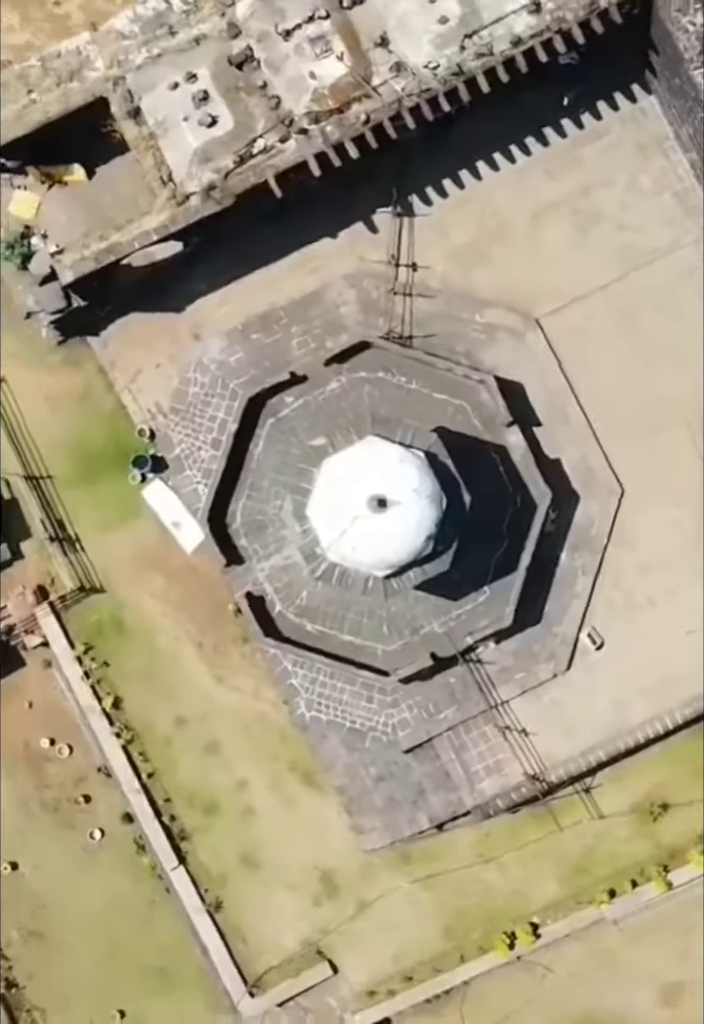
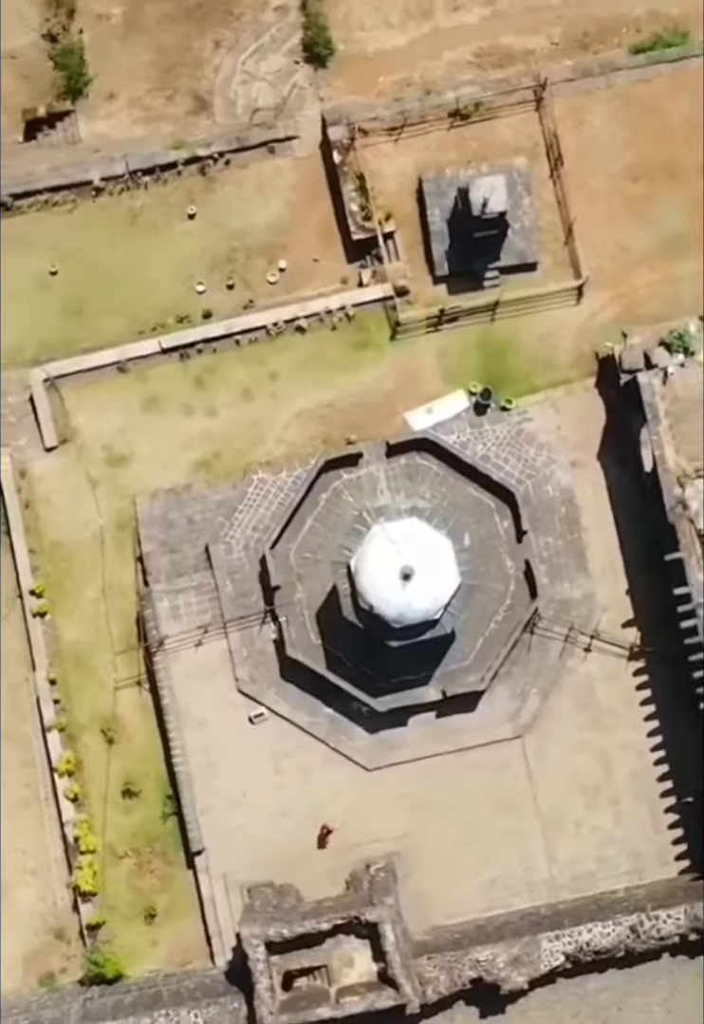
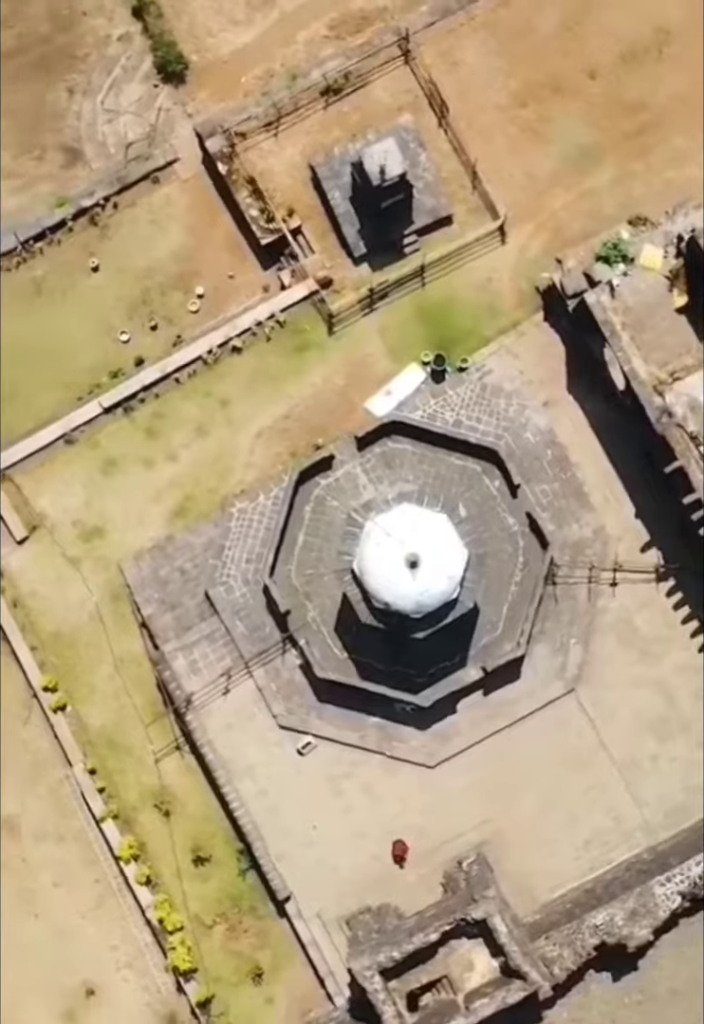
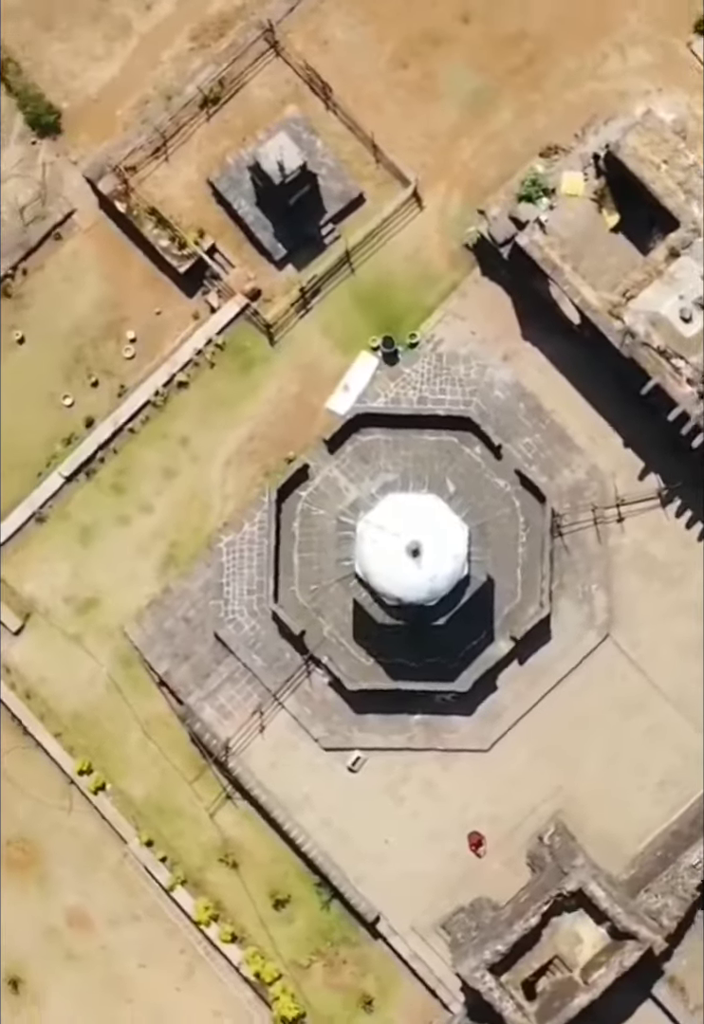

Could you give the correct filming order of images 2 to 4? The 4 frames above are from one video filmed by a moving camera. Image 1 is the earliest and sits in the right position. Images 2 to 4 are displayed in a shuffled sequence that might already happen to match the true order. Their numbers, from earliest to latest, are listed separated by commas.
4, 3, 2
